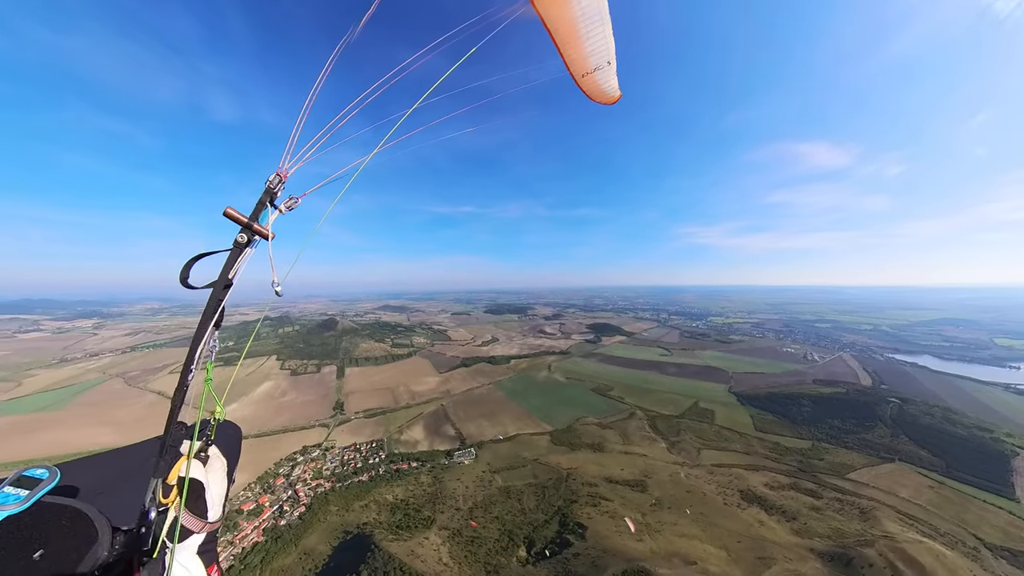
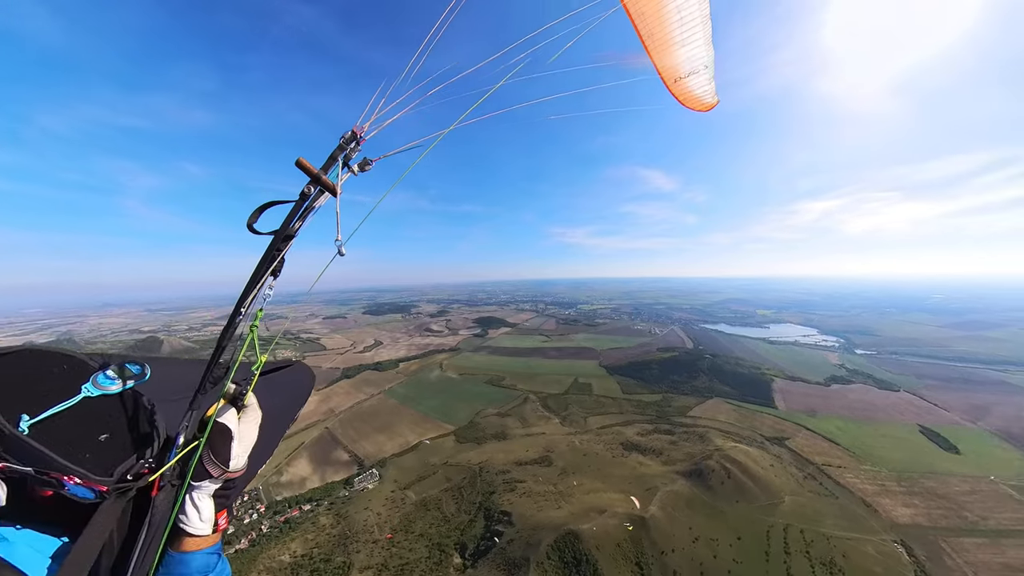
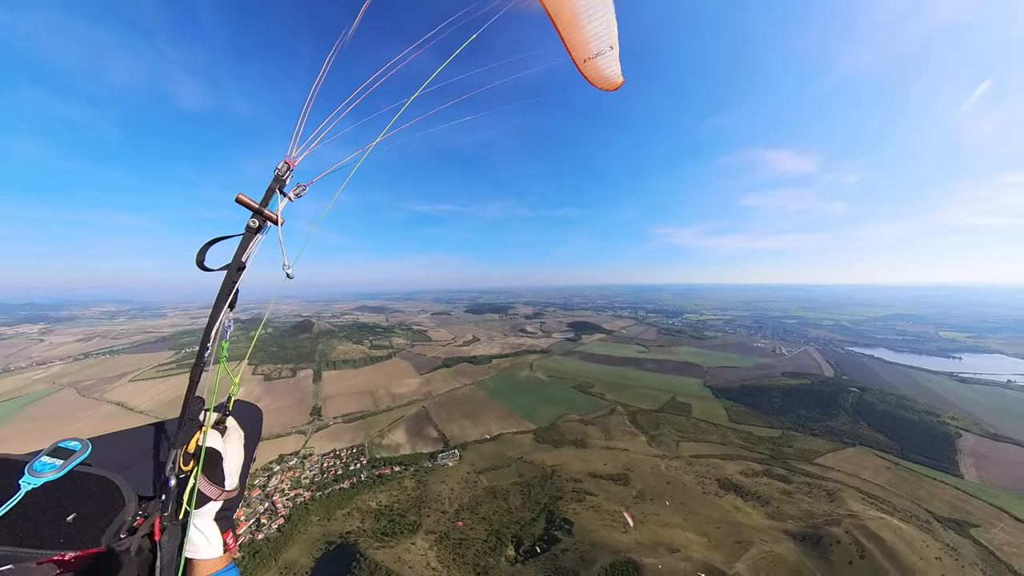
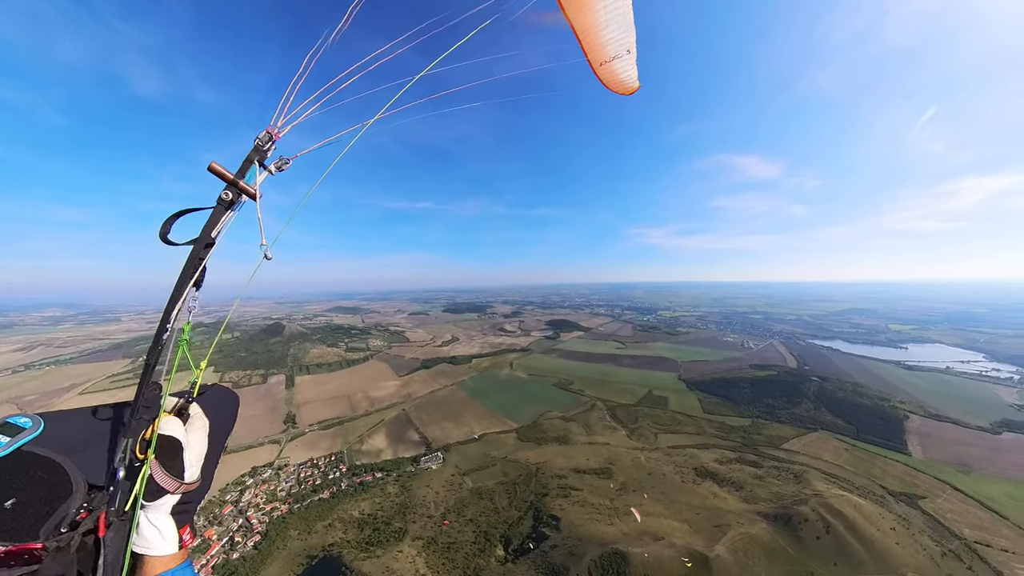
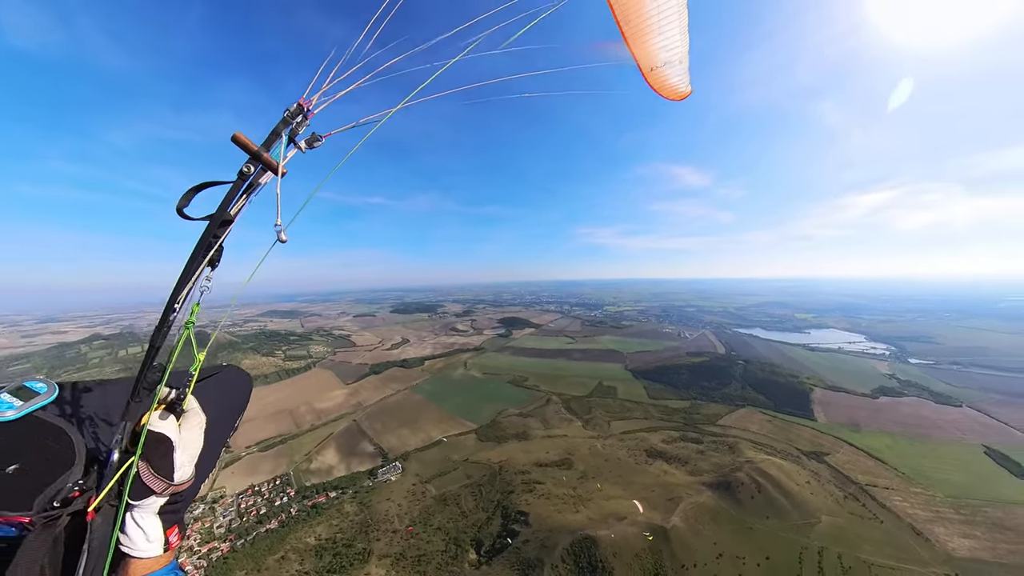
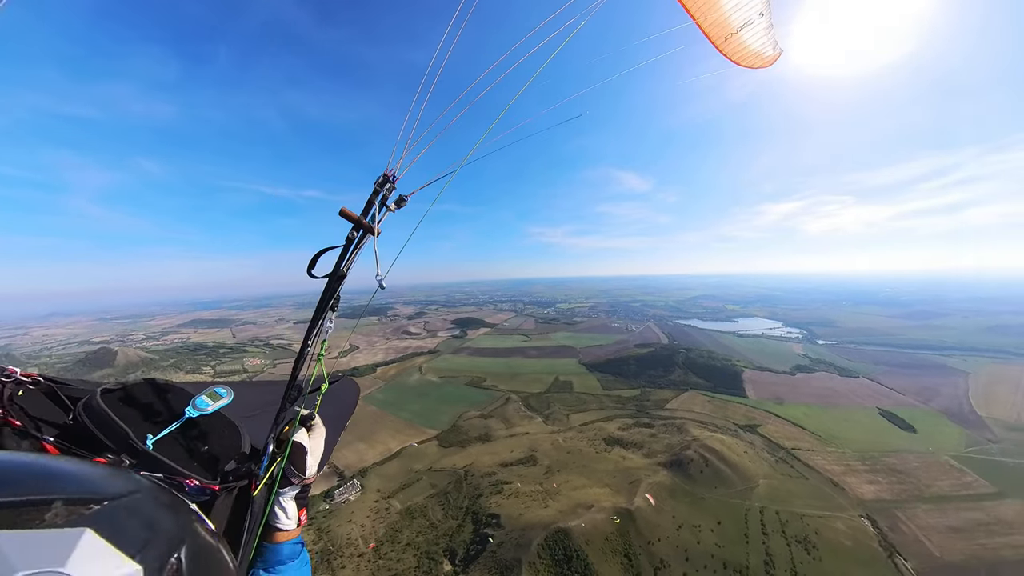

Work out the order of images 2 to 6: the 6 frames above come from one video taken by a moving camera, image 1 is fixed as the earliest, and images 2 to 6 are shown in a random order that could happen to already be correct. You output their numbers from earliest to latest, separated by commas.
3, 4, 5, 2, 6
